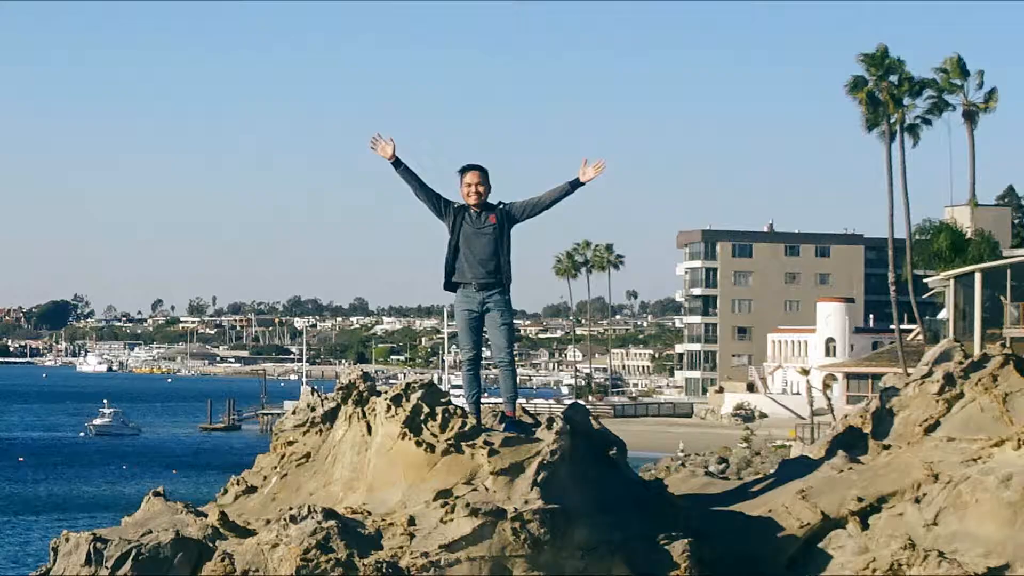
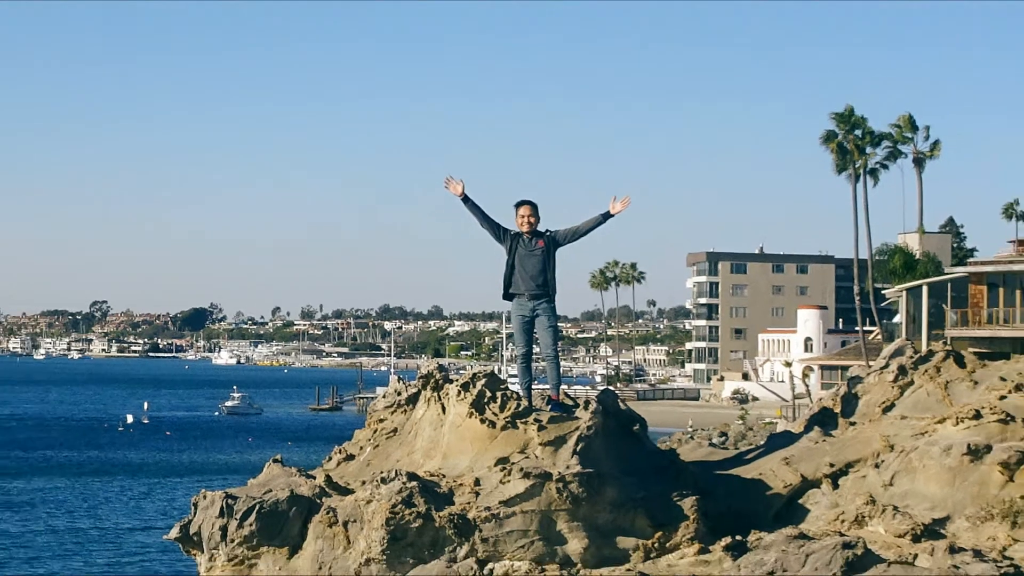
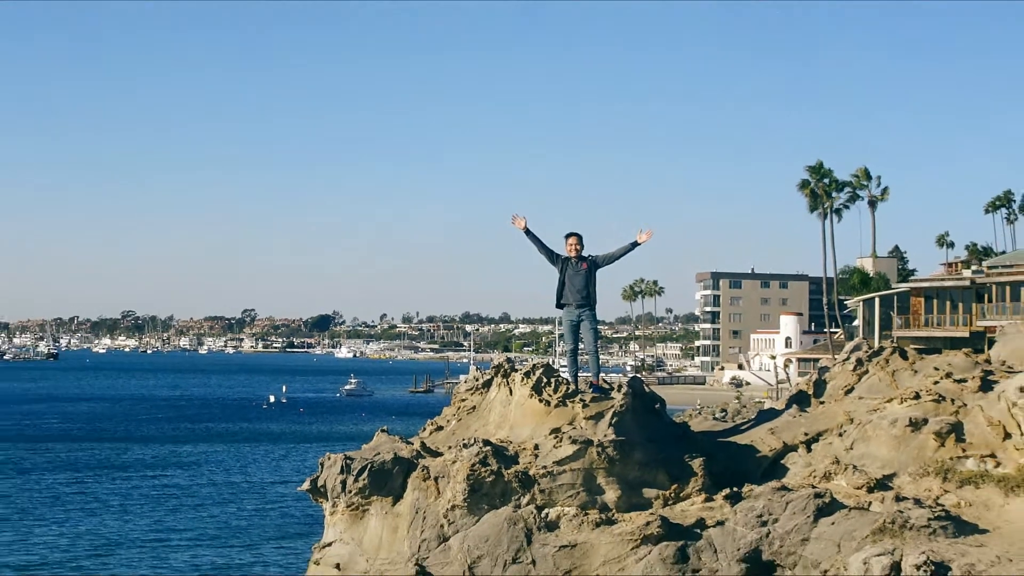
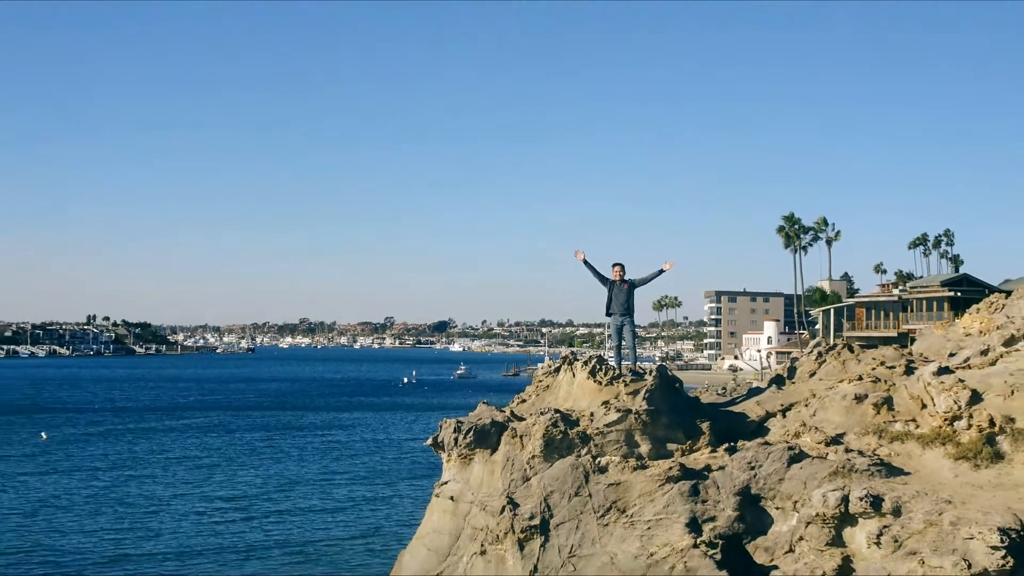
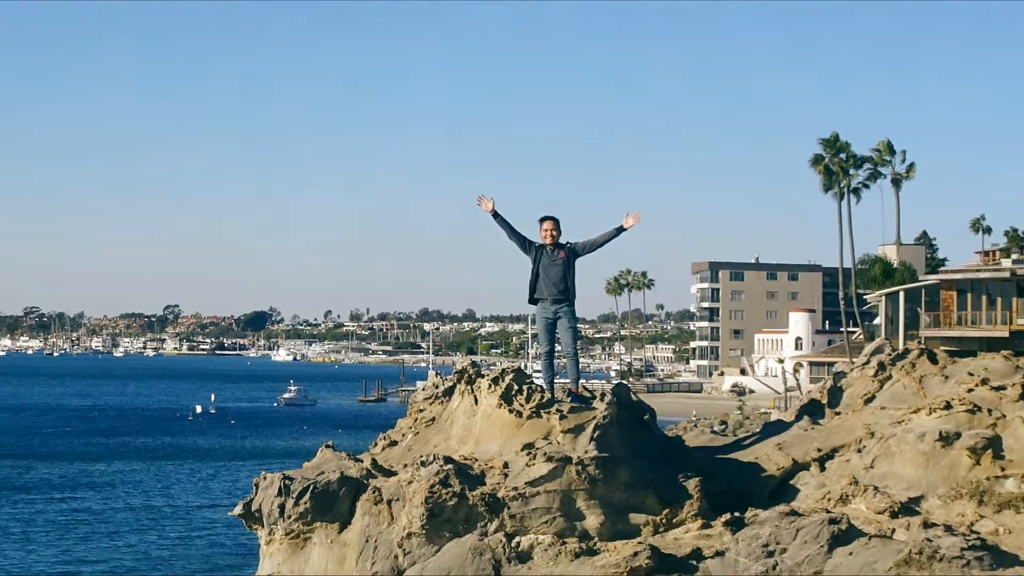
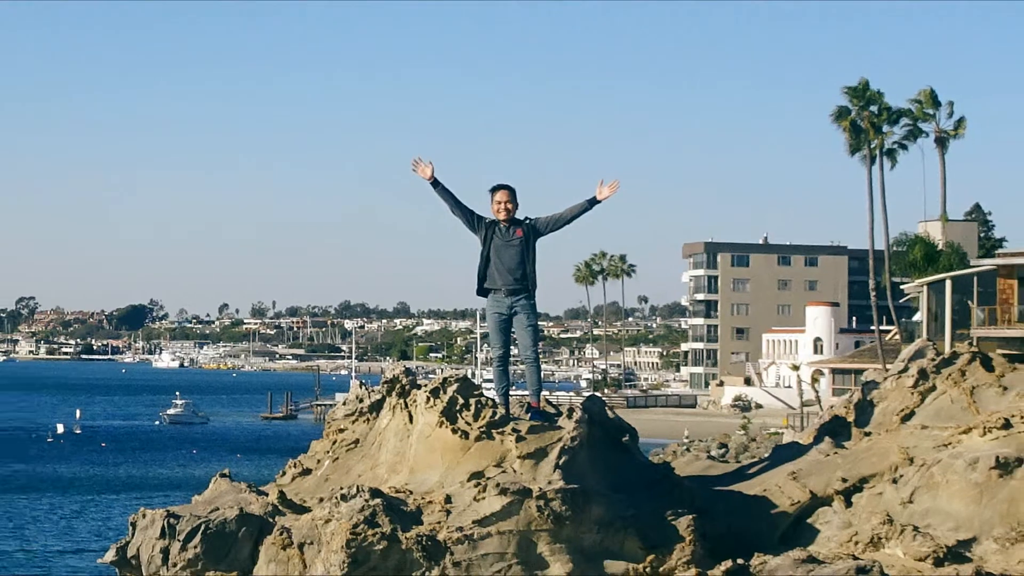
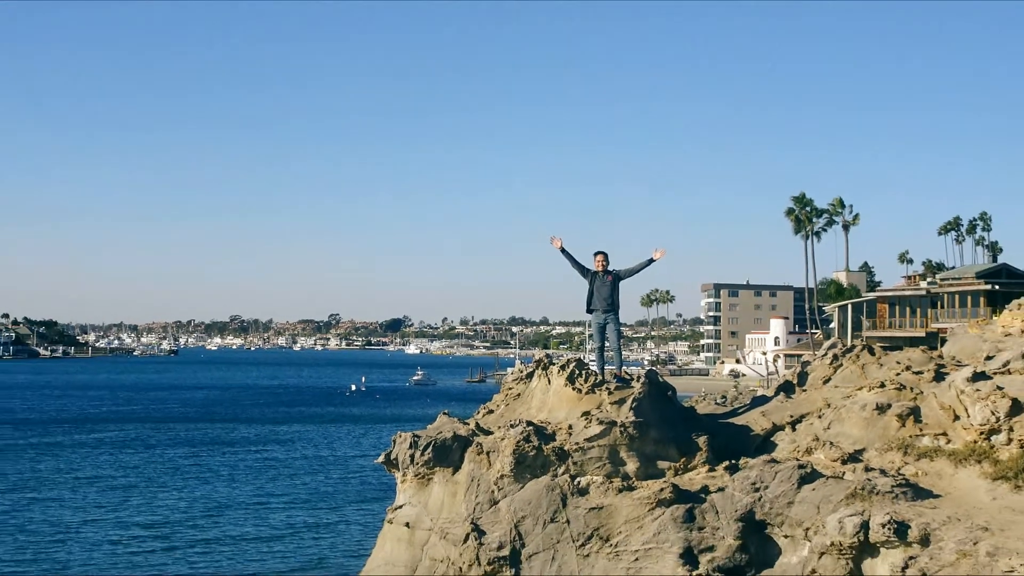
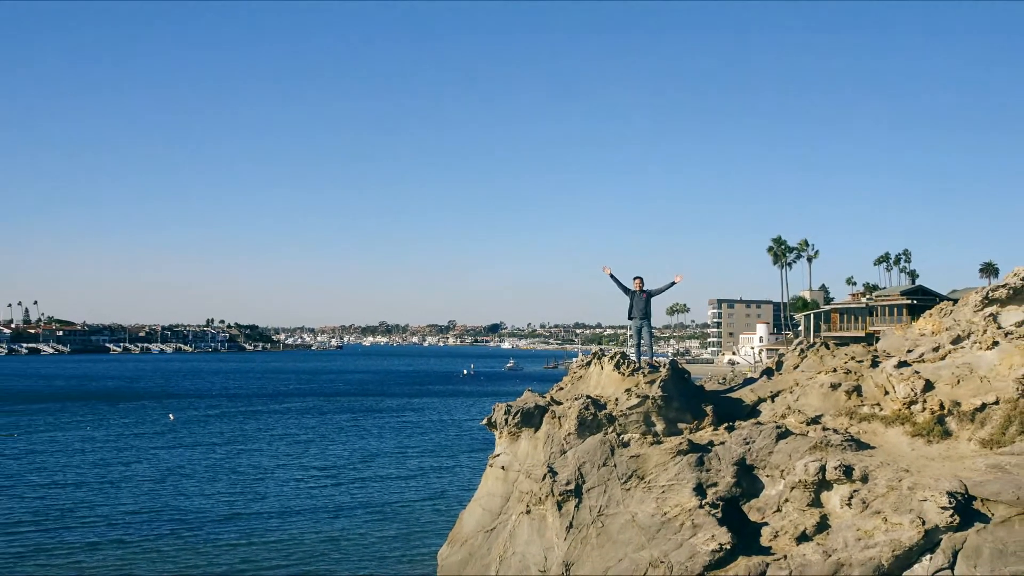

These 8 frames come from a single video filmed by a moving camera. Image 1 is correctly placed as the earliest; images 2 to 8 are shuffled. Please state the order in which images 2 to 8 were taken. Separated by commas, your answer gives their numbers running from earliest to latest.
6, 2, 5, 3, 7, 4, 8
